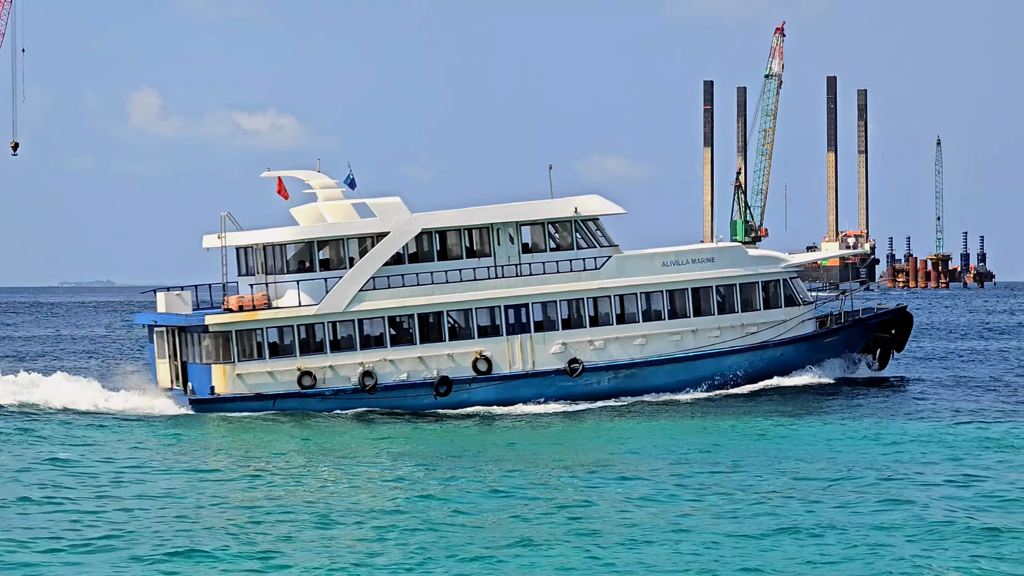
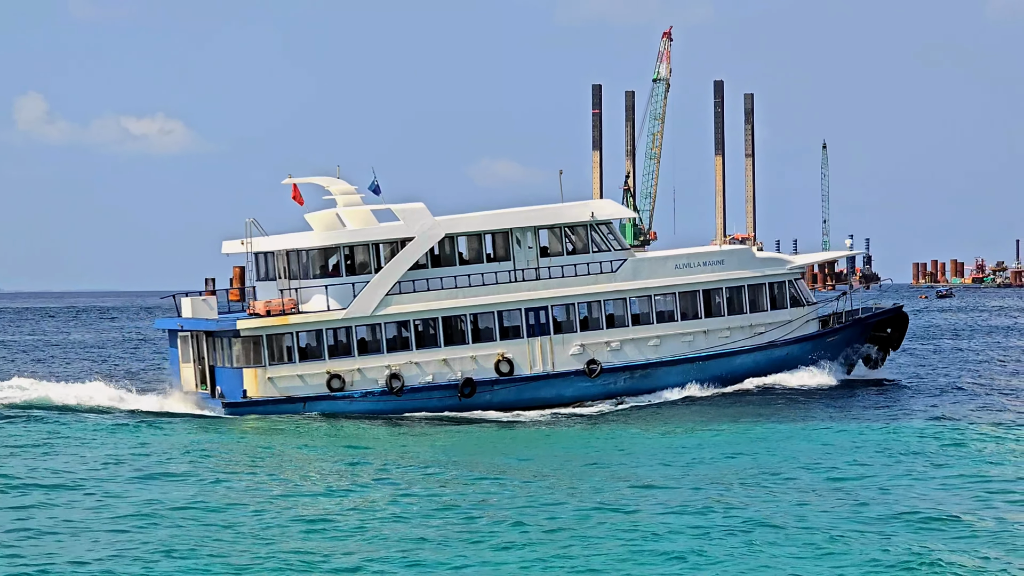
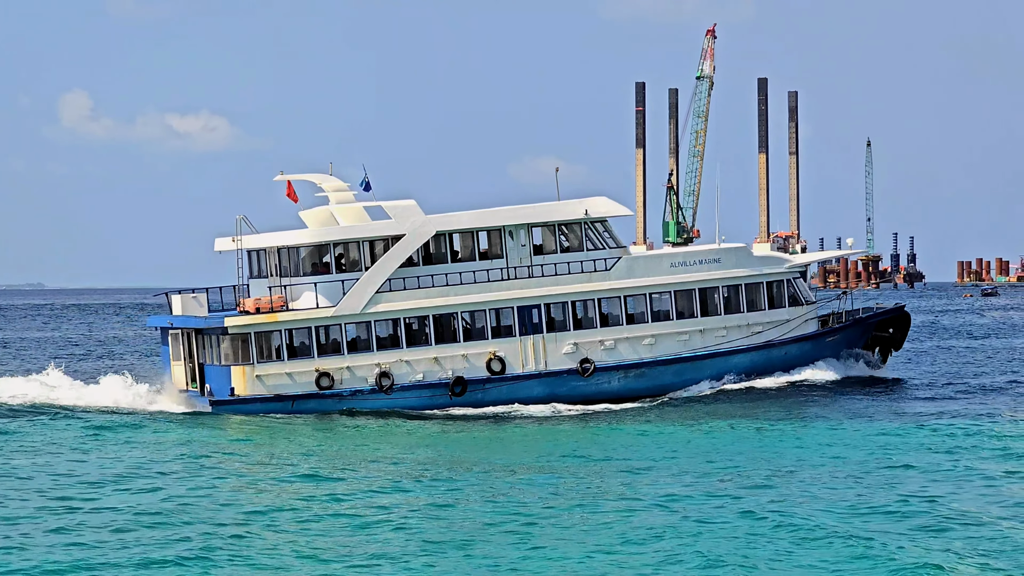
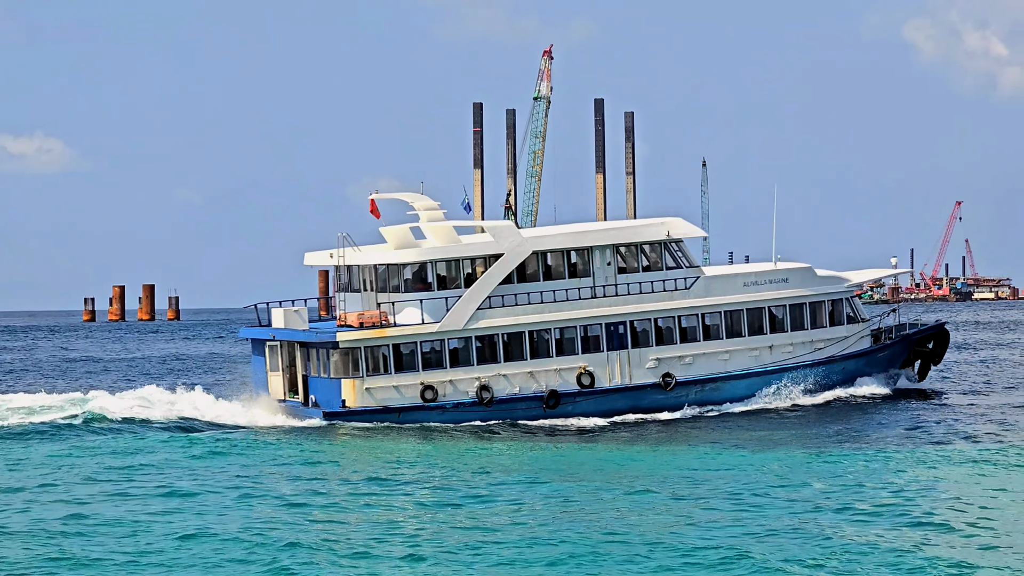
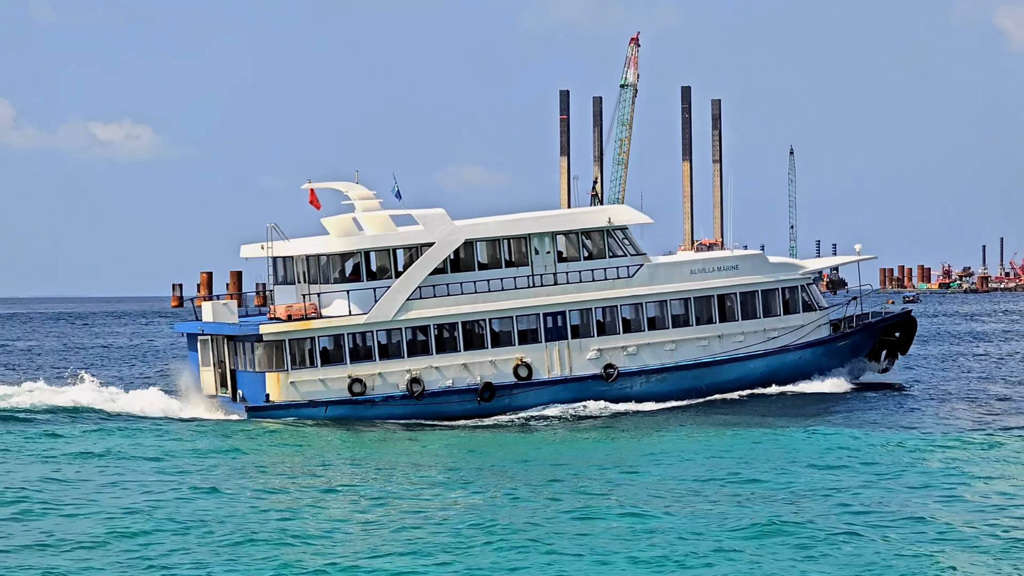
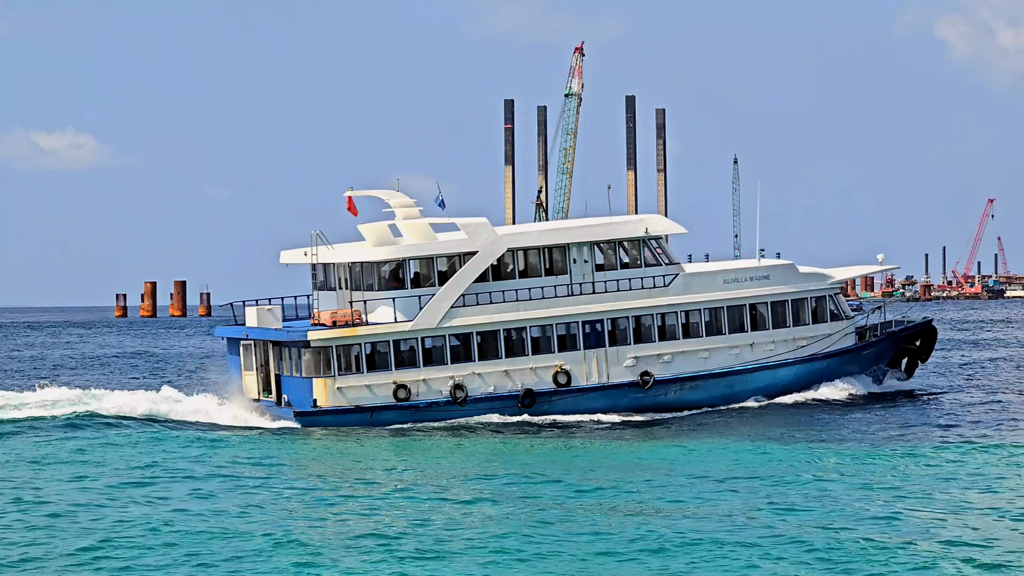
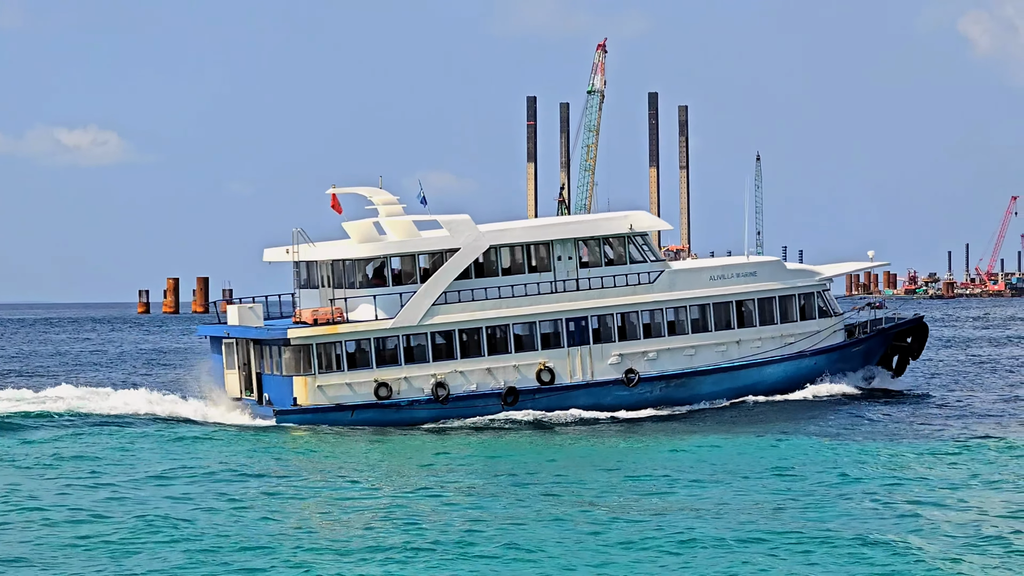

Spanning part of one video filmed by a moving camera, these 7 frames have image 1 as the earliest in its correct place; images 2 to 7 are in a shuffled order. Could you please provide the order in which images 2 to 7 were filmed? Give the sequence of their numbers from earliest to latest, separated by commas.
3, 2, 5, 7, 6, 4
